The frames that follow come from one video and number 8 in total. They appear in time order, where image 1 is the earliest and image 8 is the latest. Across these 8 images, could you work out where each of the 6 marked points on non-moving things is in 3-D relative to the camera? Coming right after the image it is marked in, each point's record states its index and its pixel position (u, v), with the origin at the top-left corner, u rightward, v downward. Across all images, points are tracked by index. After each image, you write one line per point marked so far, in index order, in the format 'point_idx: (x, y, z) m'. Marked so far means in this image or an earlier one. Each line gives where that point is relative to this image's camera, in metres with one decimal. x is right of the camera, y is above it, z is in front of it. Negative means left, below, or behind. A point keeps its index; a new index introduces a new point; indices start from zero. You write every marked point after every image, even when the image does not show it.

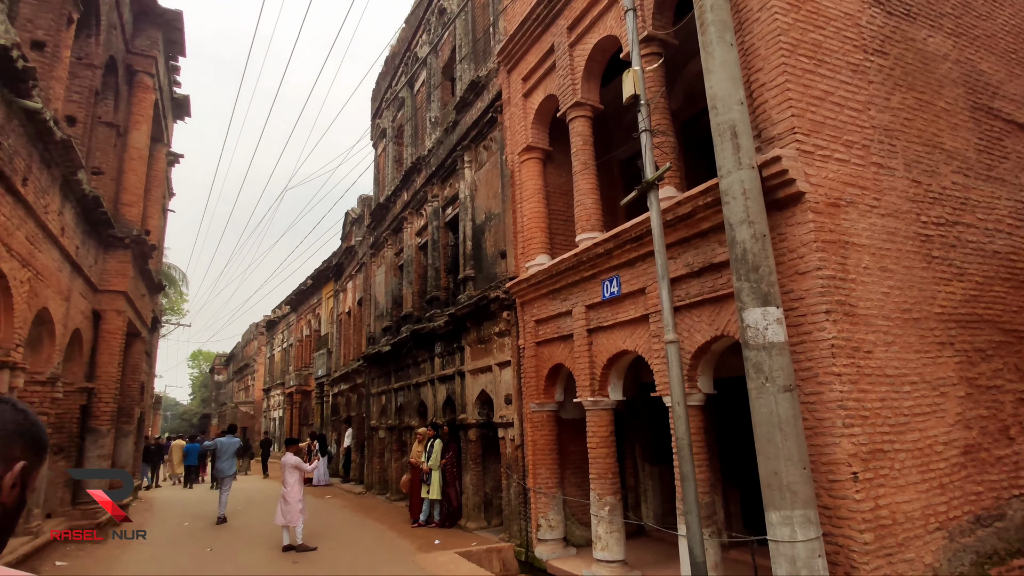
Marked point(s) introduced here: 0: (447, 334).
0: (-1.4, -1.0, +12.1) m
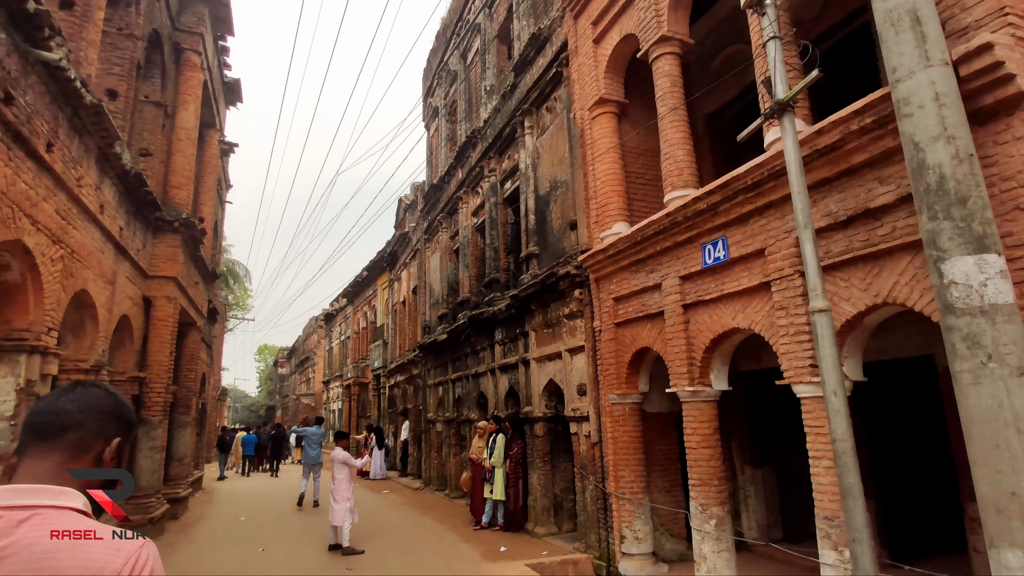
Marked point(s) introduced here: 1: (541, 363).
0: (-0.1, -0.6, +11.0) m
1: (+0.5, -1.3, +9.8) m
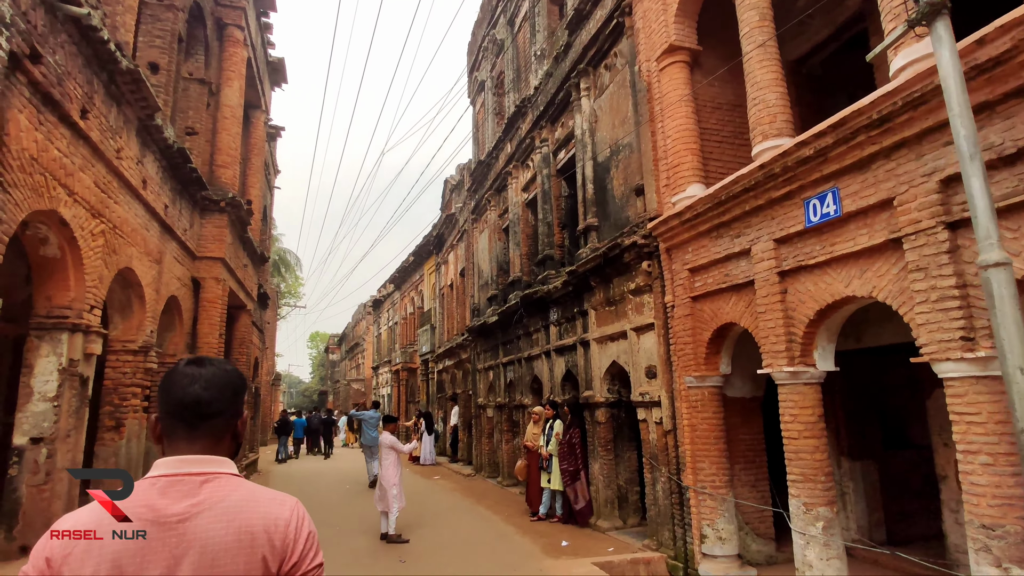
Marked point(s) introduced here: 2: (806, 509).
0: (+1.0, -0.2, +10.3) m
1: (+1.5, -0.9, +9.1) m
2: (+2.7, -2.0, +5.1) m
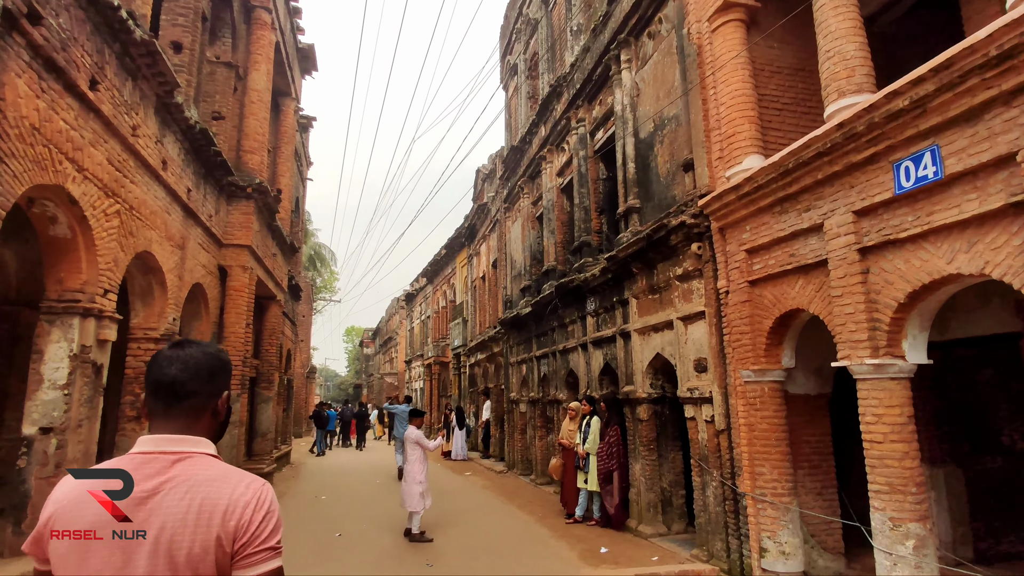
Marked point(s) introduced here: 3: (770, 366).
0: (+1.6, 0.0, +9.6) m
1: (+2.0, -0.7, +8.4) m
2: (+3.0, -1.9, +4.3) m
3: (+2.7, -0.8, +5.8) m
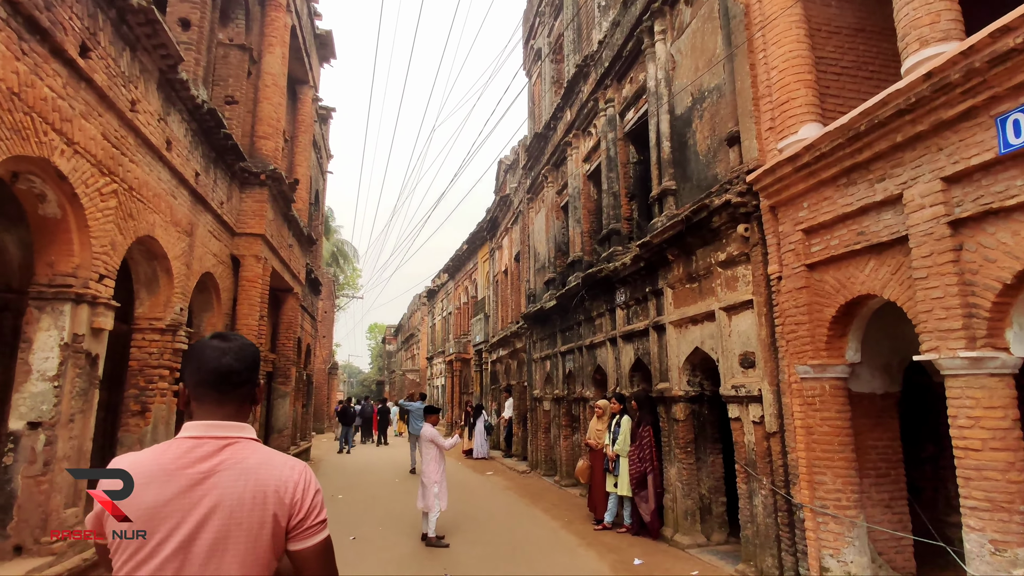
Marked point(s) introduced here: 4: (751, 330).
0: (+2.0, +0.2, +9.0) m
1: (+2.4, -0.6, +7.7) m
2: (+3.2, -1.7, +3.6) m
3: (+3.0, -0.7, +5.1) m
4: (+2.6, -0.5, +6.1) m
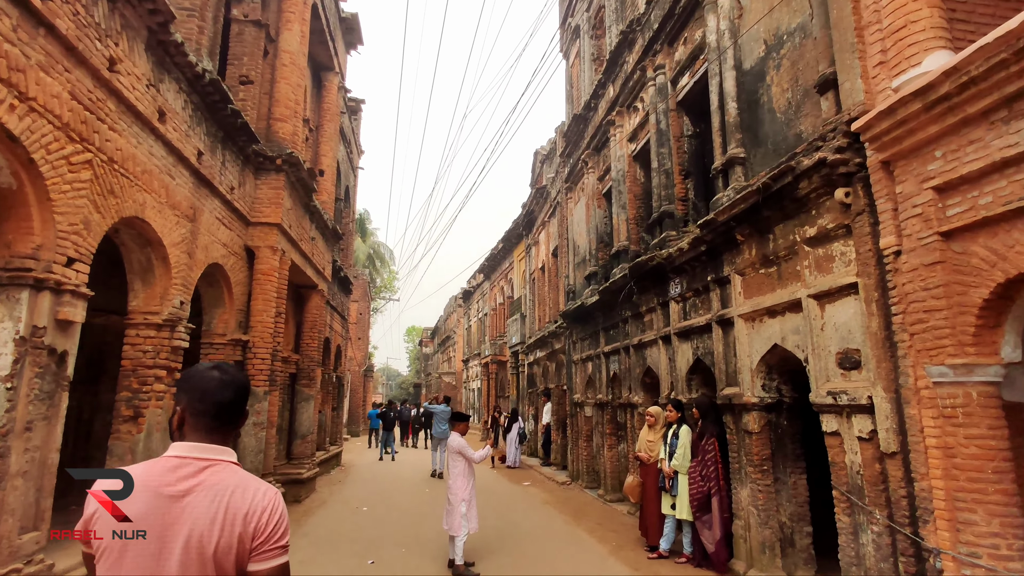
0: (+2.5, +0.3, +7.7) m
1: (+2.8, -0.4, +6.4) m
2: (+3.4, -1.5, +2.3) m
3: (+3.2, -0.5, +3.8) m
4: (+3.0, -0.3, +4.8) m
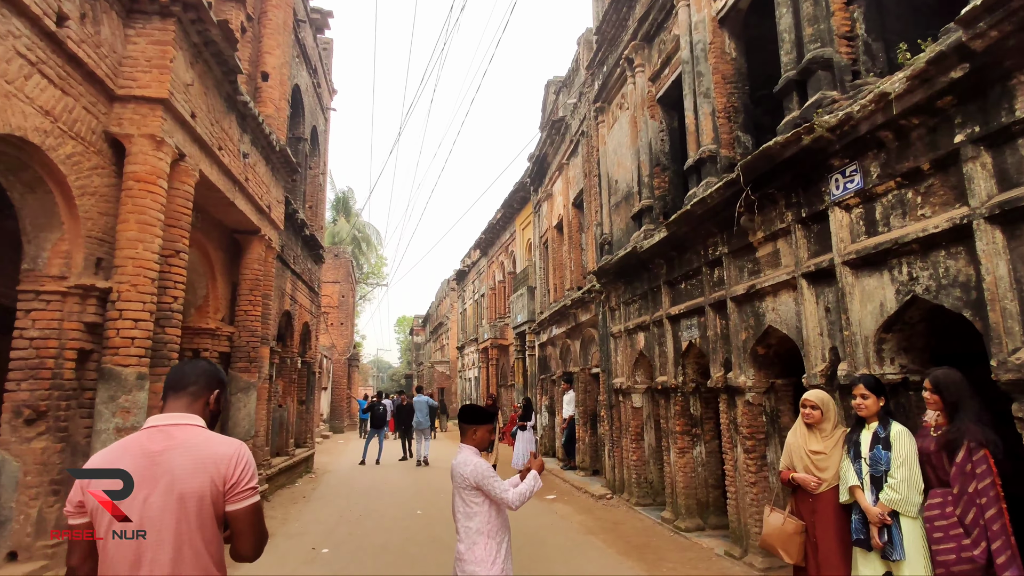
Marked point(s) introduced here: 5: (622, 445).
0: (+3.0, +1.2, +4.2) m
1: (+3.3, +0.5, +2.9) m
2: (+3.9, -0.7, -1.2) m
3: (+3.7, +0.4, +0.3) m
4: (+3.5, +0.6, +1.3) m
5: (+2.0, -2.9, +10.0) m
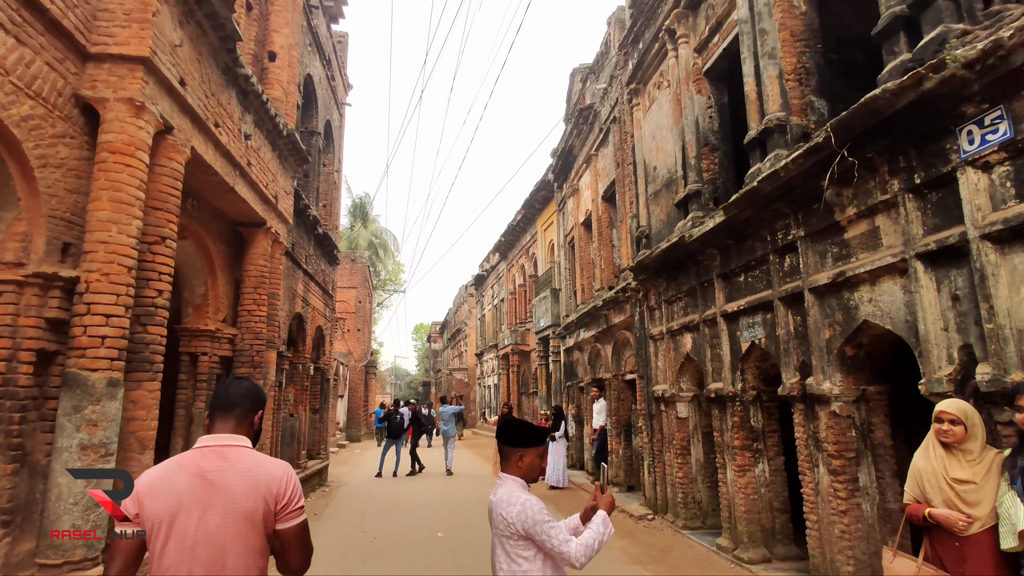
0: (+3.3, +1.4, +3.1) m
1: (+3.5, +0.6, +1.8) m
2: (+4.1, -0.5, -2.3) m
3: (+3.9, +0.6, -0.8) m
4: (+3.7, +0.7, +0.2) m
5: (+2.5, -2.8, +8.9) m
